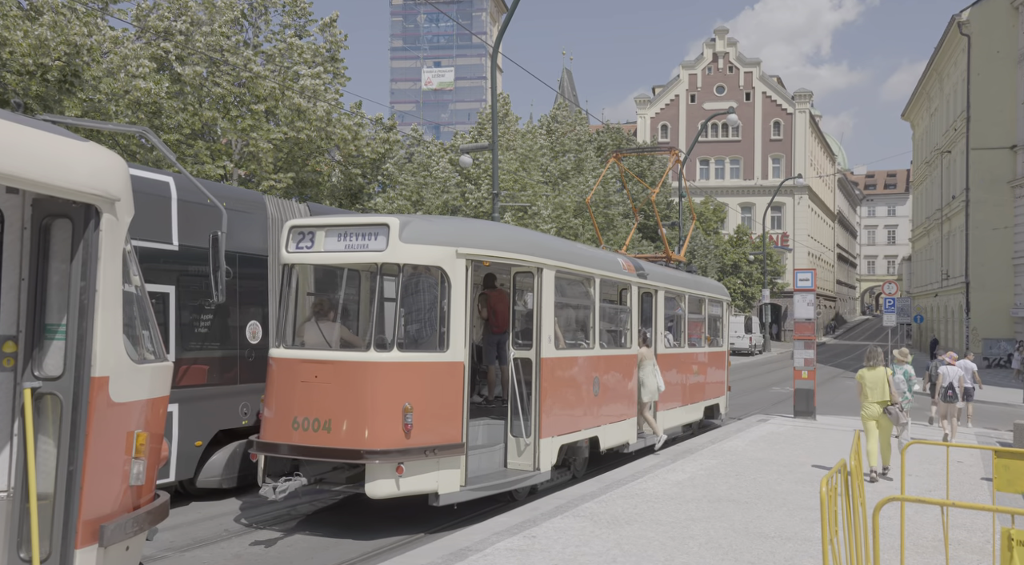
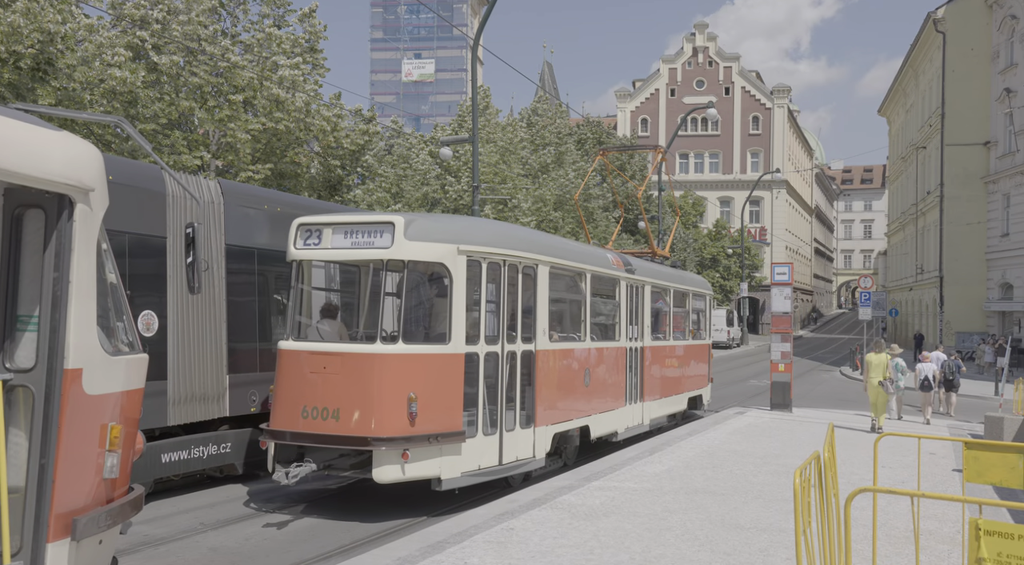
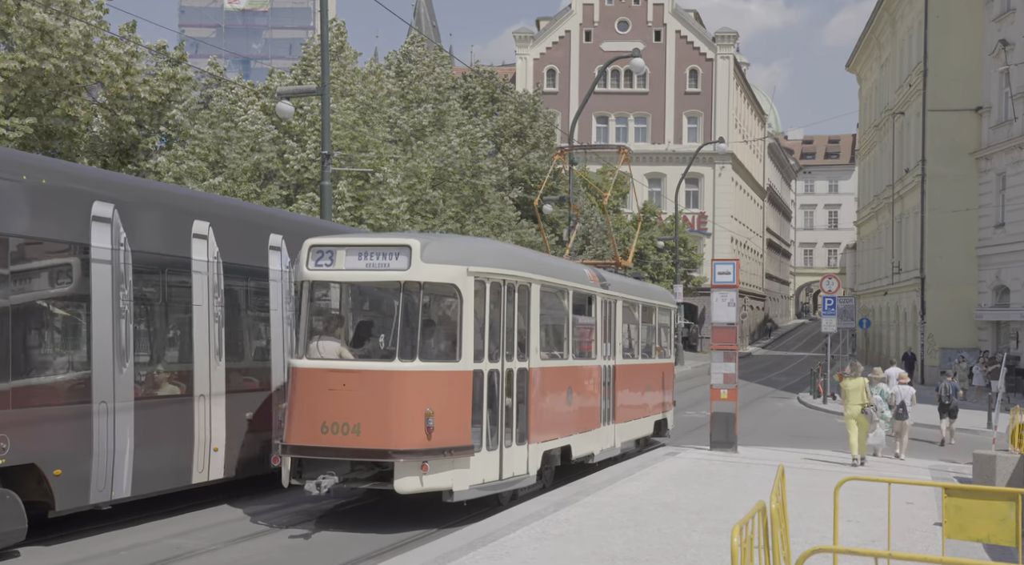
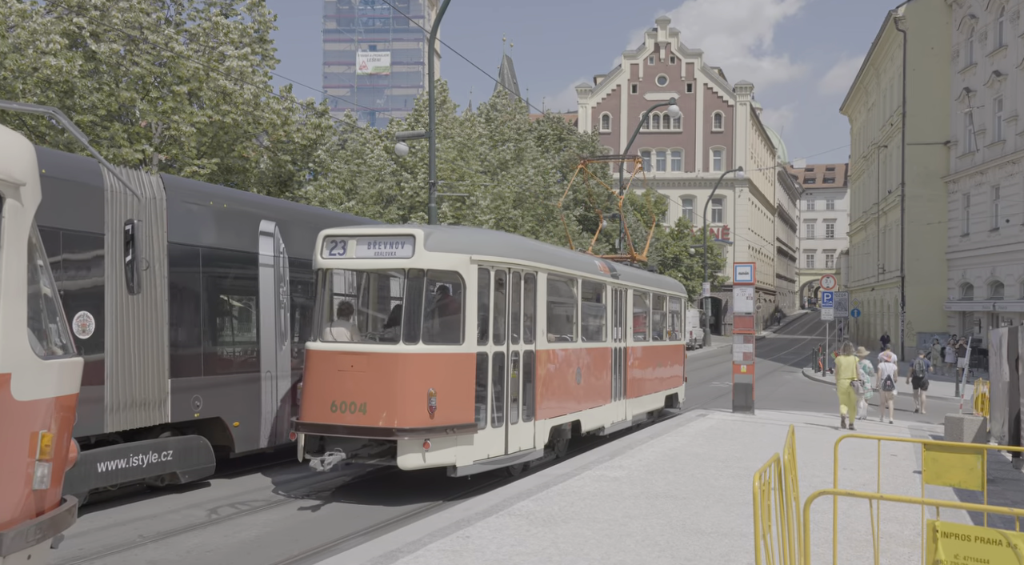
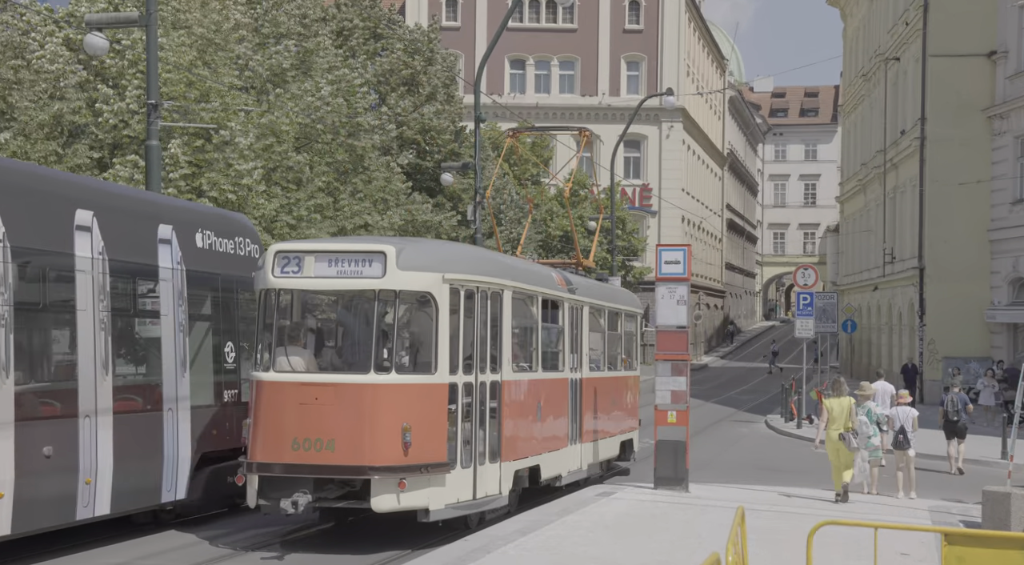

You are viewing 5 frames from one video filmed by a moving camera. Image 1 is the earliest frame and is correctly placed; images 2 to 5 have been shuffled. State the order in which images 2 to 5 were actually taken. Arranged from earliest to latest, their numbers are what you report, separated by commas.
2, 4, 3, 5
